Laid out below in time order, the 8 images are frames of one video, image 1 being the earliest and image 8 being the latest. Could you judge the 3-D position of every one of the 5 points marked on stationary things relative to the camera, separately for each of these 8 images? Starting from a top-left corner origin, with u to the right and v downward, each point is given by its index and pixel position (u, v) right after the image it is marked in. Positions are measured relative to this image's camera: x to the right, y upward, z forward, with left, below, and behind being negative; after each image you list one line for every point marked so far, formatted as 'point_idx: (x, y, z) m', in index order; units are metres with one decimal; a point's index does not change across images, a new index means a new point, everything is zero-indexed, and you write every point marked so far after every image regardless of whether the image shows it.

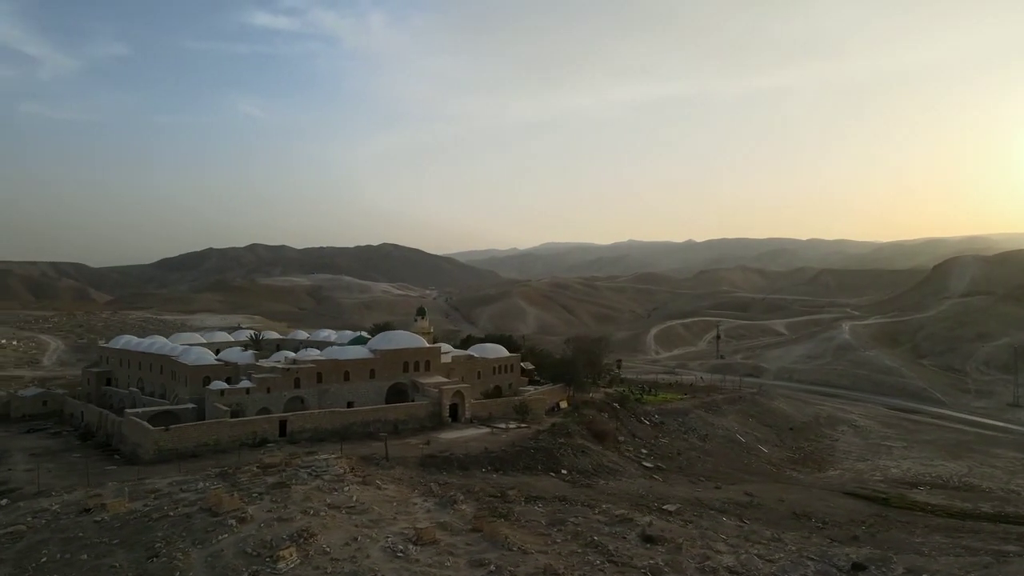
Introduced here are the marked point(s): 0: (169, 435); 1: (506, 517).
0: (-9.6, -4.1, +18.8) m
1: (-0.2, -5.2, +15.5) m
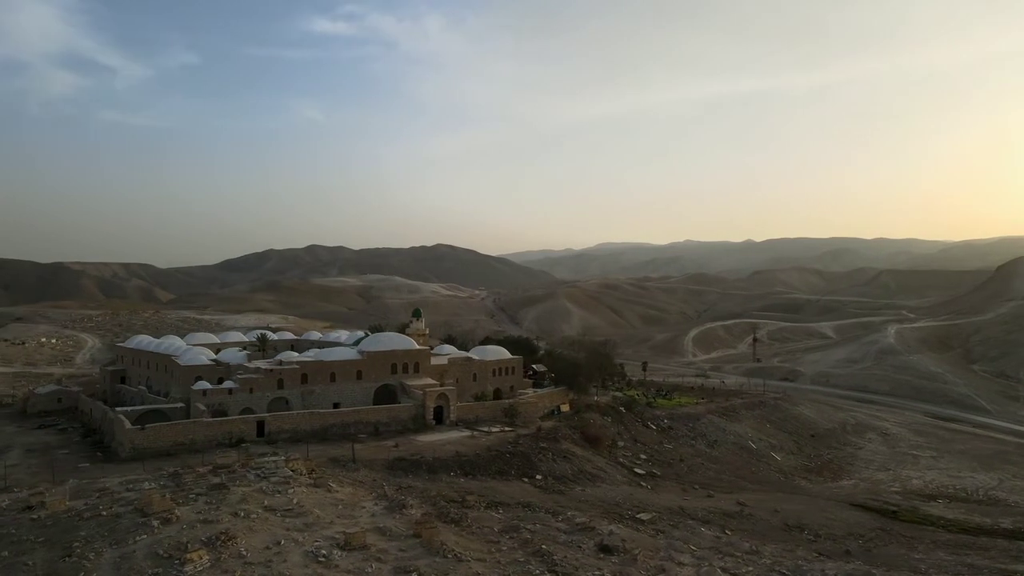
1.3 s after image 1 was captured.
0: (-10.5, -4.2, +19.1) m
1: (-1.3, -5.3, +15.2) m
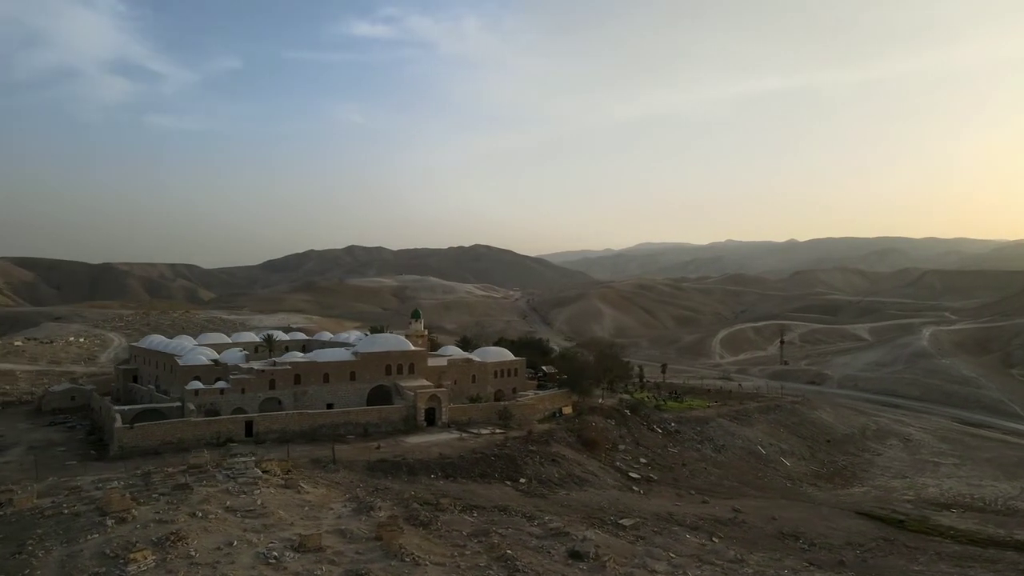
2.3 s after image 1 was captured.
0: (-11.0, -4.2, +19.4) m
1: (-2.0, -5.3, +15.1) m
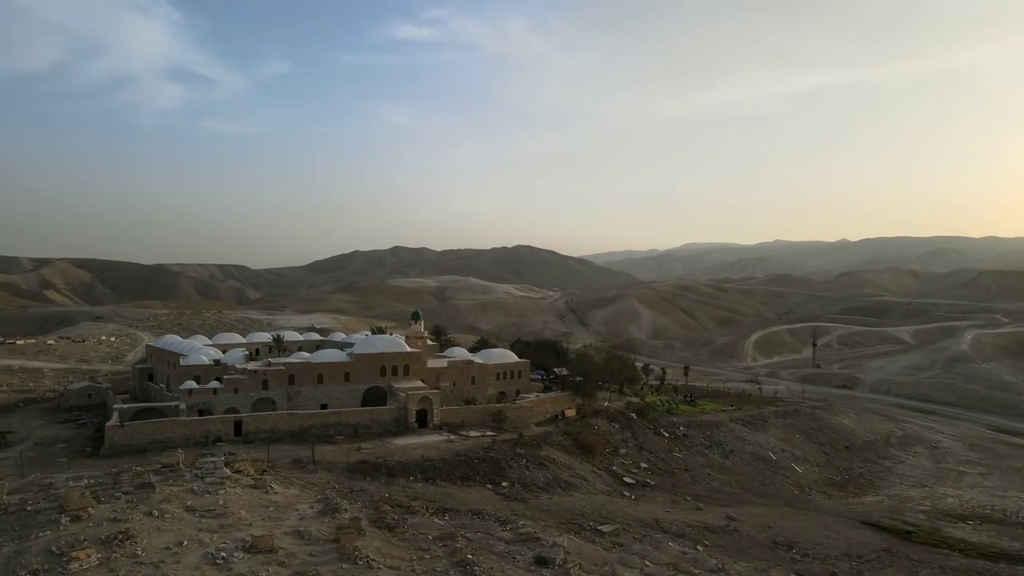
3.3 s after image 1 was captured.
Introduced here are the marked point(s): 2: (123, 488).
0: (-11.5, -4.2, +19.8) m
1: (-2.7, -5.4, +15.1) m
2: (-8.0, -4.1, +13.9) m
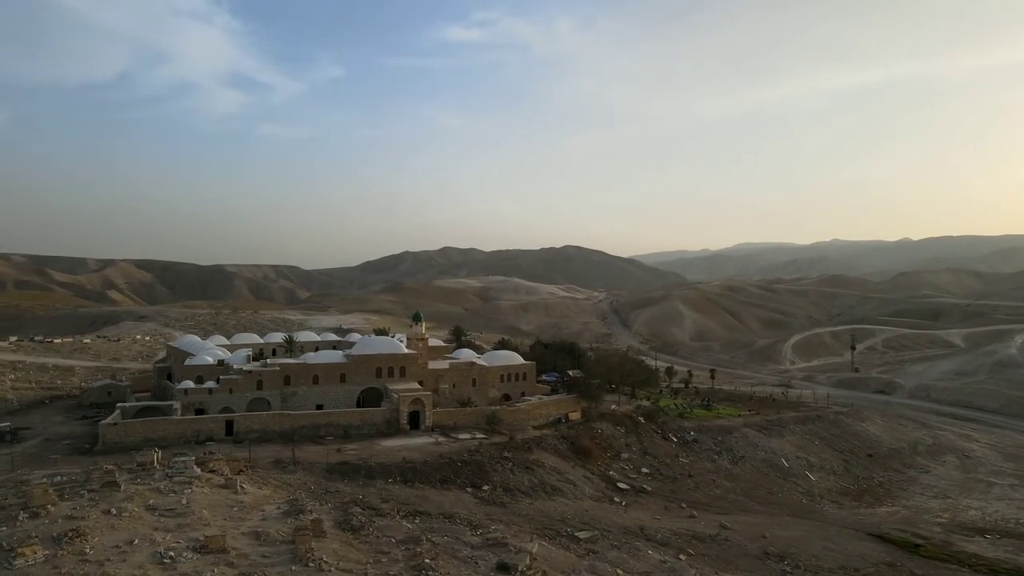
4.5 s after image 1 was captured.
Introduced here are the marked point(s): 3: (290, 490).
0: (-12.0, -4.3, +20.4) m
1: (-3.5, -5.4, +15.1) m
2: (-8.9, -4.2, +14.2) m
3: (-5.5, -5.0, +16.9) m
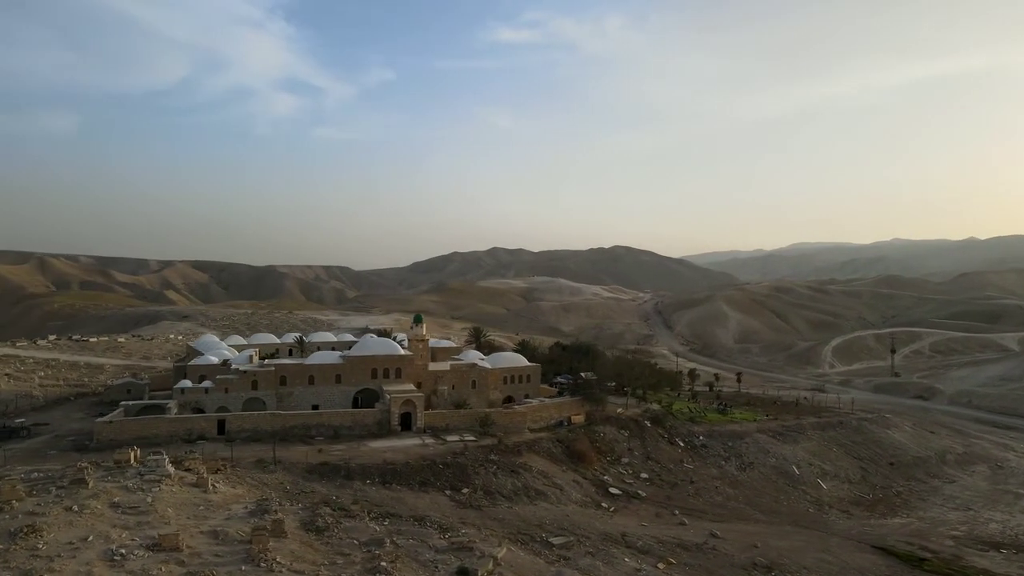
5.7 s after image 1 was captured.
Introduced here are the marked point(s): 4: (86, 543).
0: (-12.5, -4.3, +21.0) m
1: (-4.4, -5.5, +15.2) m
2: (-9.7, -4.2, +14.7) m
3: (-6.3, -5.1, +17.1) m
4: (-7.8, -4.7, +12.4) m
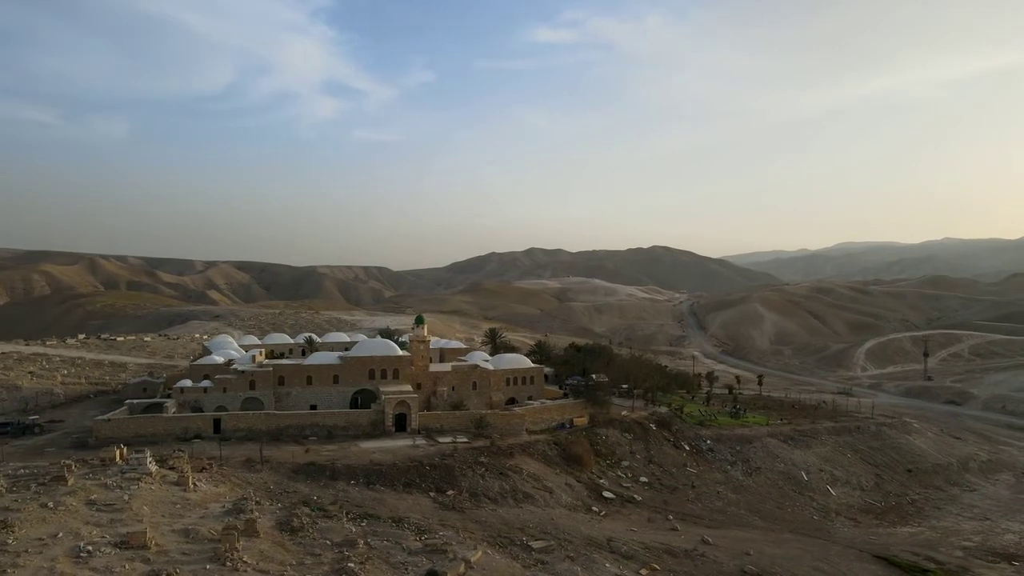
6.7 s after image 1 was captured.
0: (-12.9, -4.4, +21.5) m
1: (-5.0, -5.5, +15.3) m
2: (-10.4, -4.2, +15.0) m
3: (-6.8, -5.1, +17.3) m
4: (-8.6, -4.7, +12.7) m
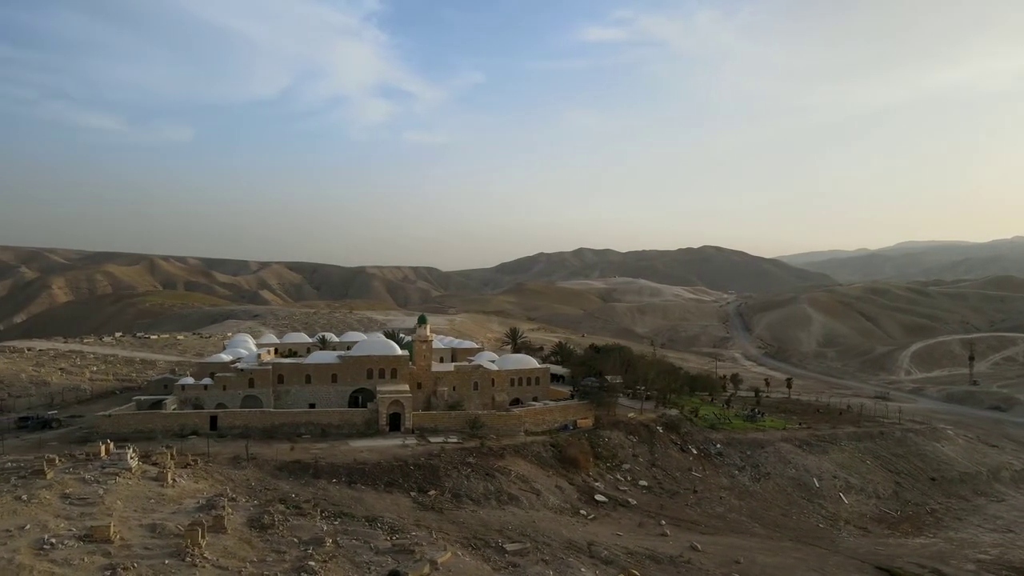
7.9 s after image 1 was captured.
0: (-13.3, -4.4, +22.1) m
1: (-5.8, -5.5, +15.5) m
2: (-11.2, -4.2, +15.6) m
3: (-7.5, -5.1, +17.6) m
4: (-9.5, -4.7, +13.1) m
